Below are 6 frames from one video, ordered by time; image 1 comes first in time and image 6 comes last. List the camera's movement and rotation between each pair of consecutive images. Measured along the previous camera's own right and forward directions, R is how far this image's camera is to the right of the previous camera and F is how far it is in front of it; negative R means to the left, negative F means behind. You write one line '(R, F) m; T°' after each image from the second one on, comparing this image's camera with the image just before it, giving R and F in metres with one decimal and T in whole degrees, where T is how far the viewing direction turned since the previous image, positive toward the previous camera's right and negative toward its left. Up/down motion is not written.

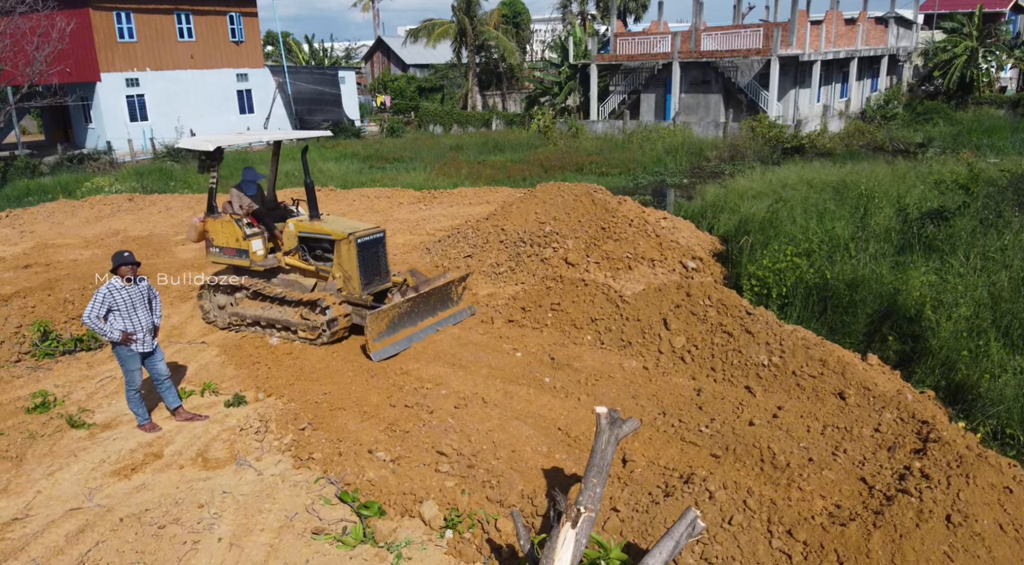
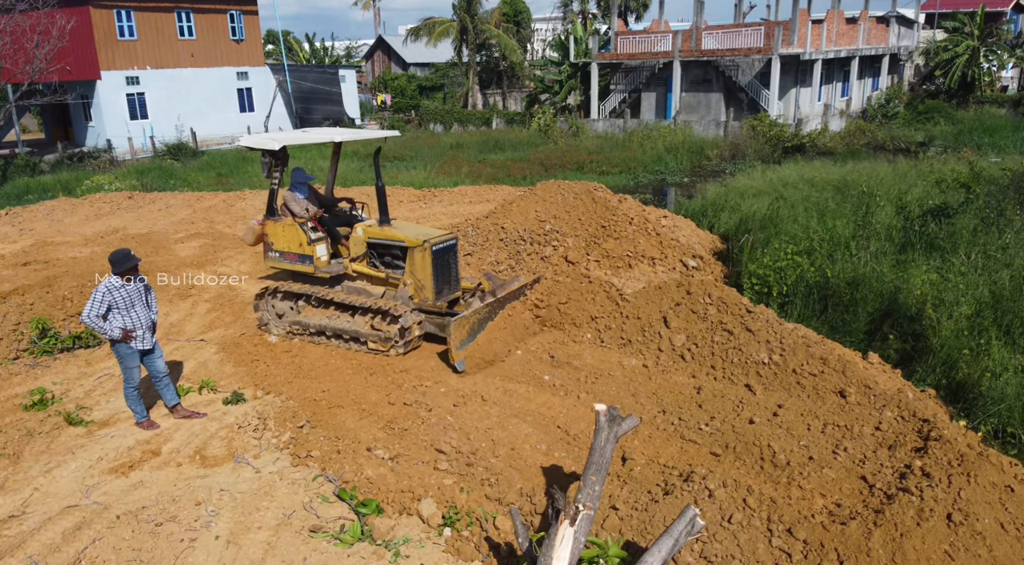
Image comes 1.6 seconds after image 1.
(0.0, 0.0) m; 0°
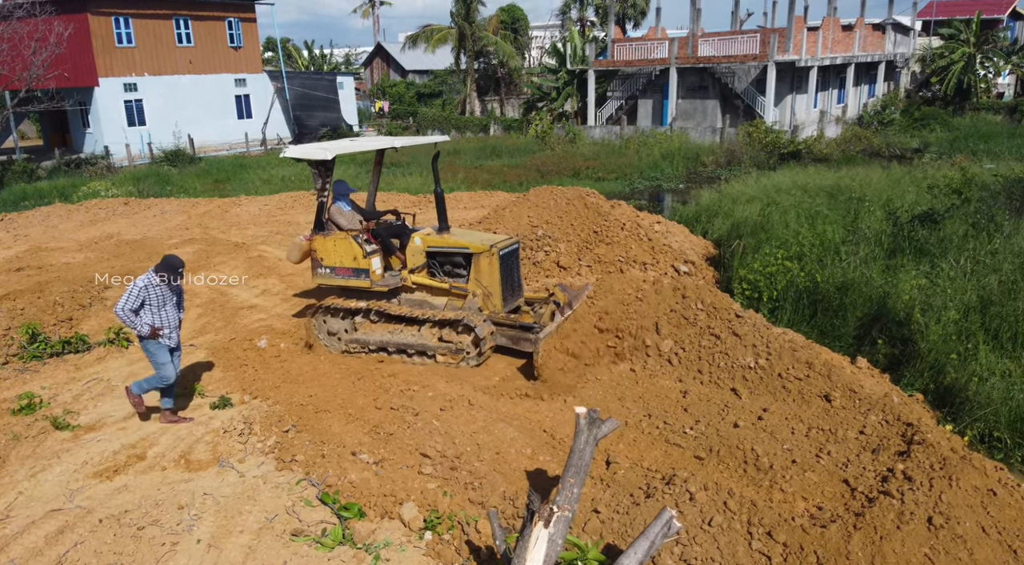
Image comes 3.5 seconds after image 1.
(+0.1, 0.0) m; 0°
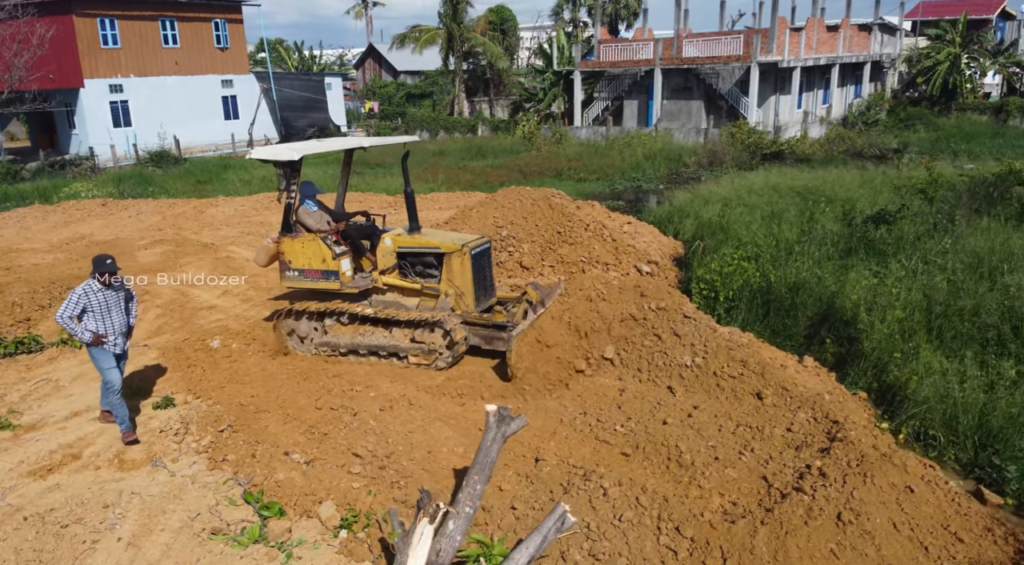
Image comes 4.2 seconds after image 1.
(+0.5, 0.0) m; 0°
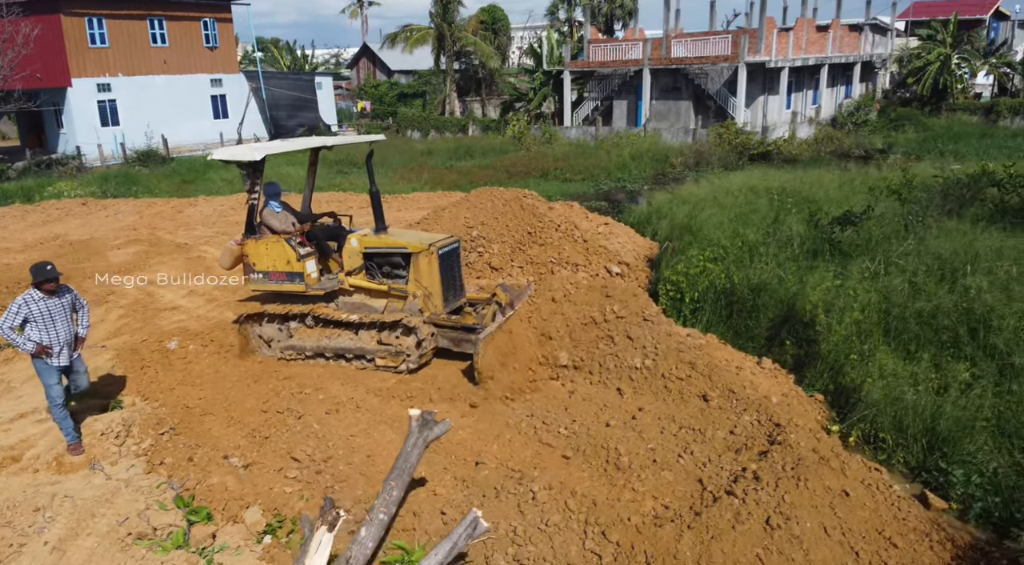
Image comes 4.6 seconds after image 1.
(+0.5, 0.0) m; 0°
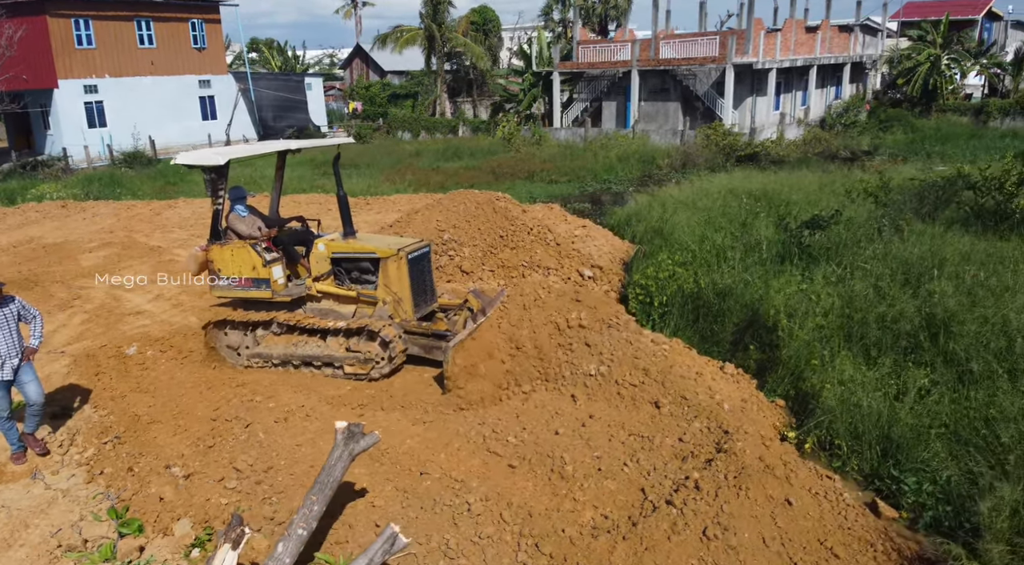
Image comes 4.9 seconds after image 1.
(+0.4, +0.1) m; 0°
